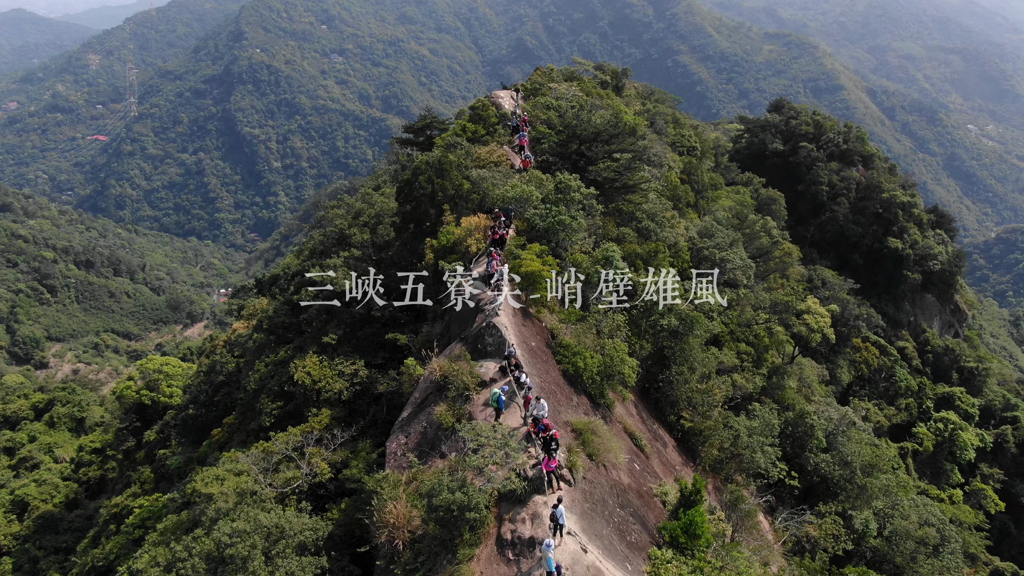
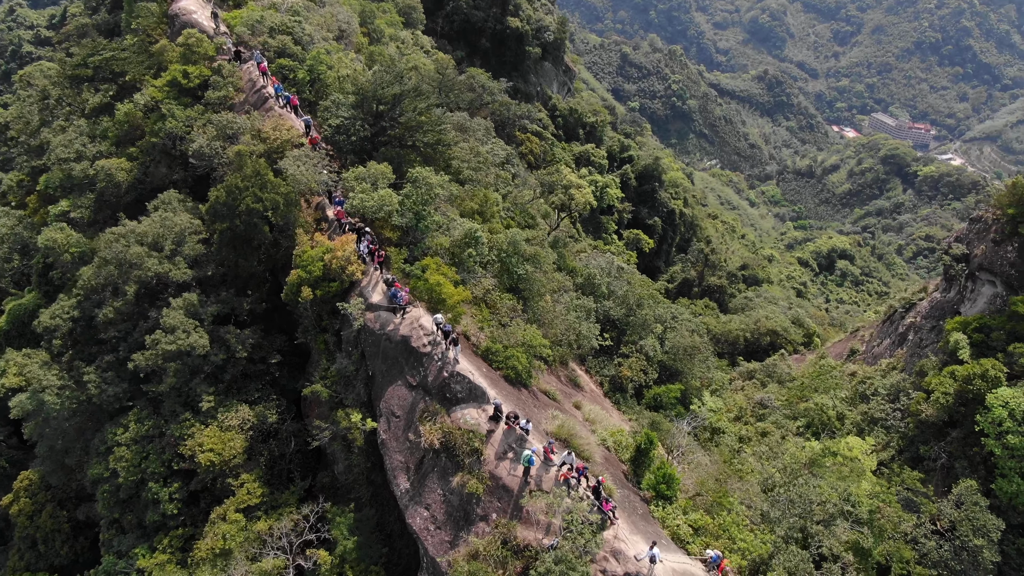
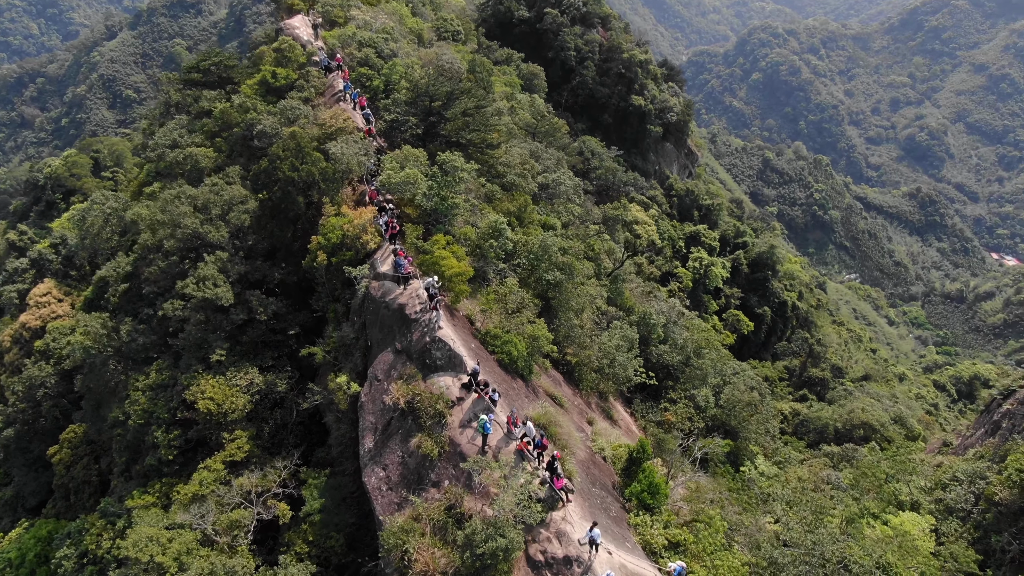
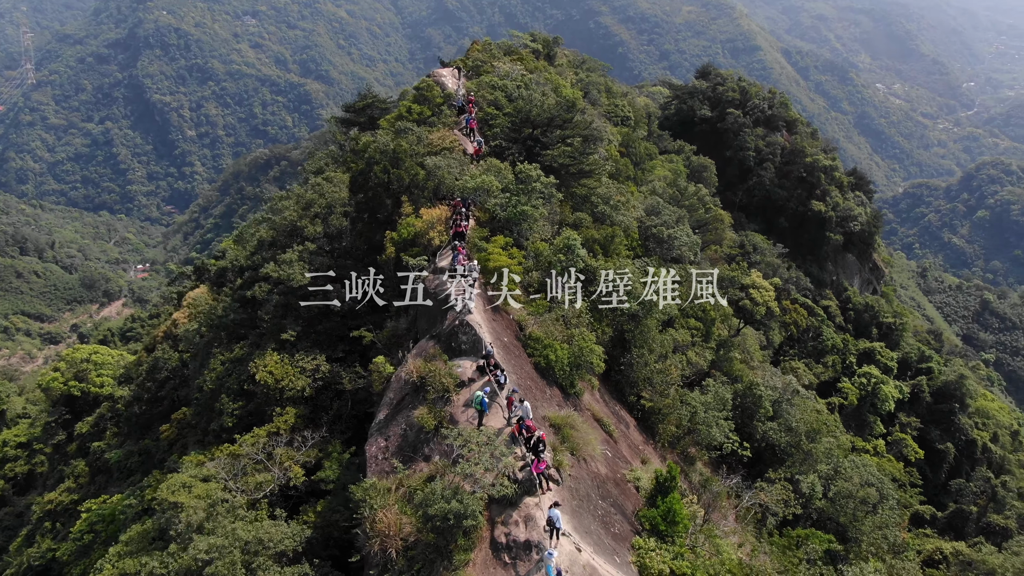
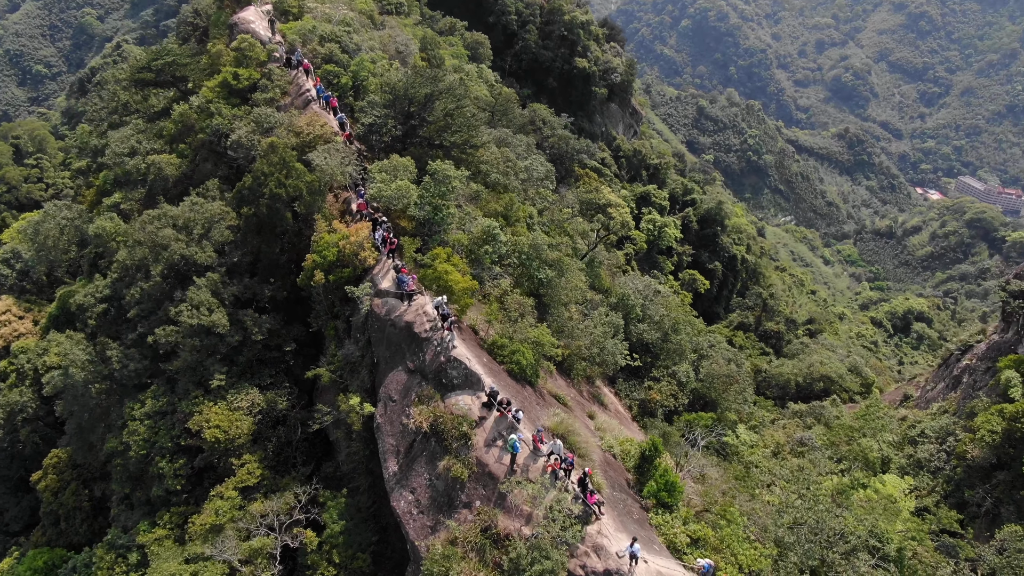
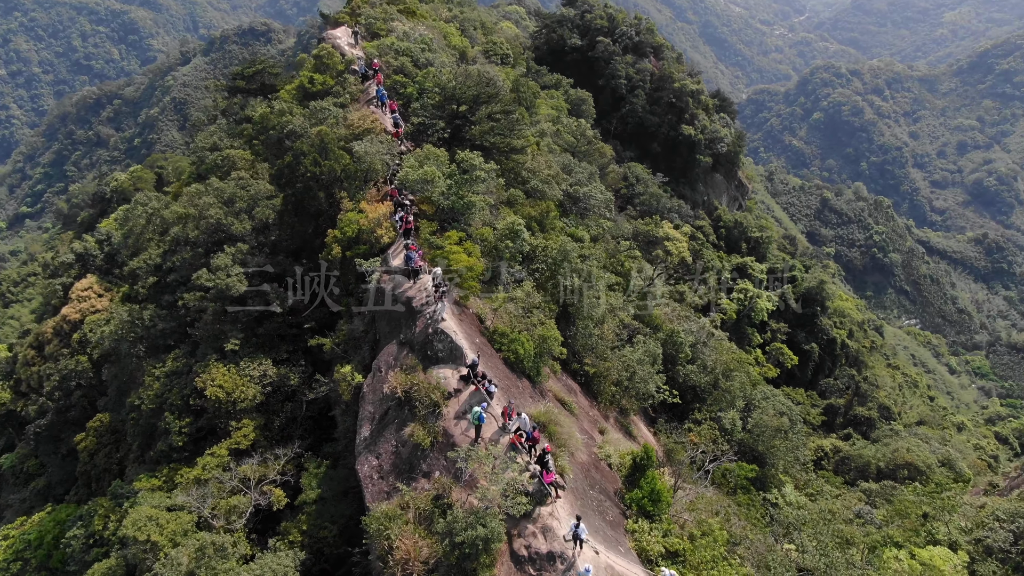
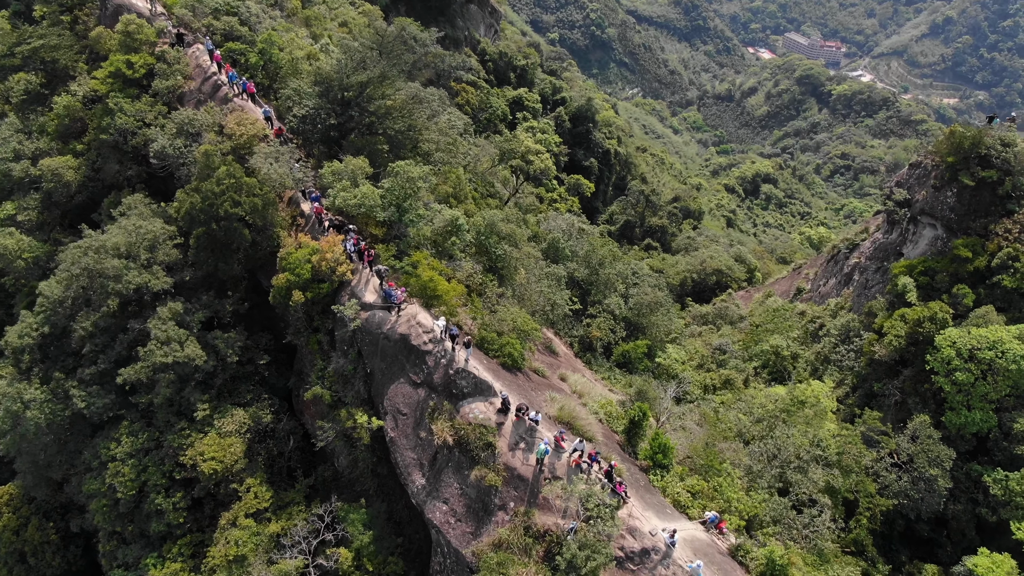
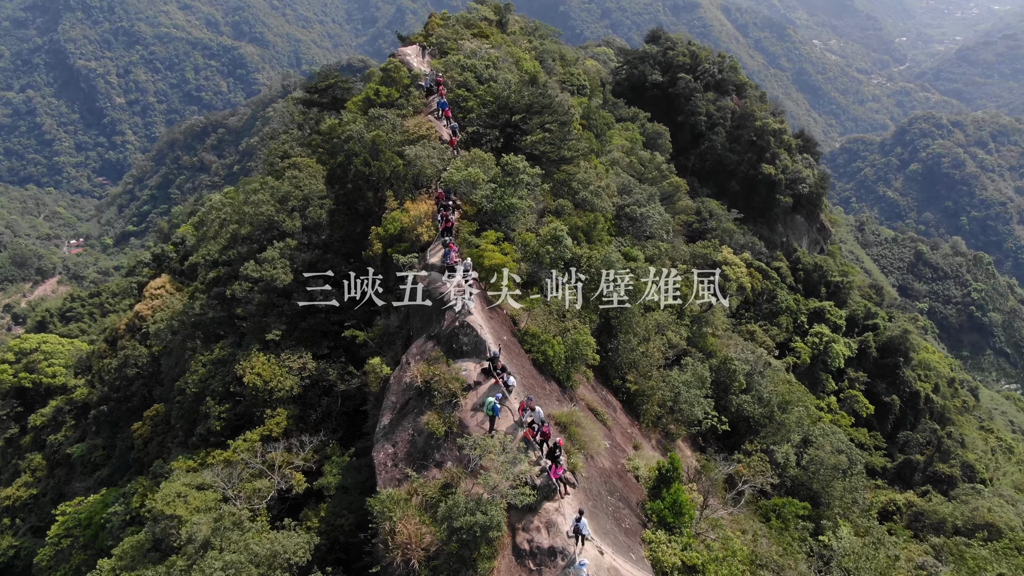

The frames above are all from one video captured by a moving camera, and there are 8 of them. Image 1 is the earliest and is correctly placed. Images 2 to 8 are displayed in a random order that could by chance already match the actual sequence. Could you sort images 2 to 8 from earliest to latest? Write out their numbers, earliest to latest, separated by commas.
4, 8, 6, 3, 5, 2, 7
